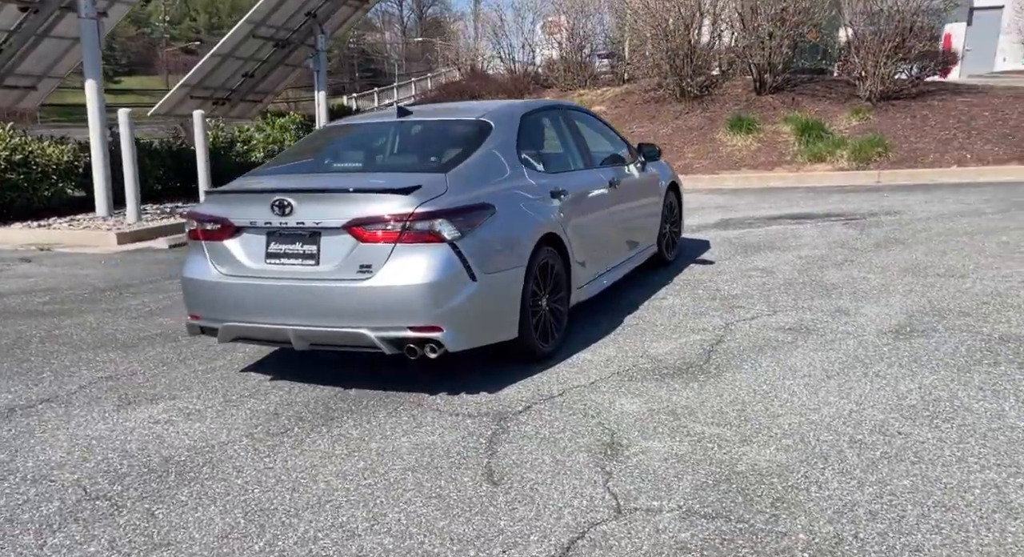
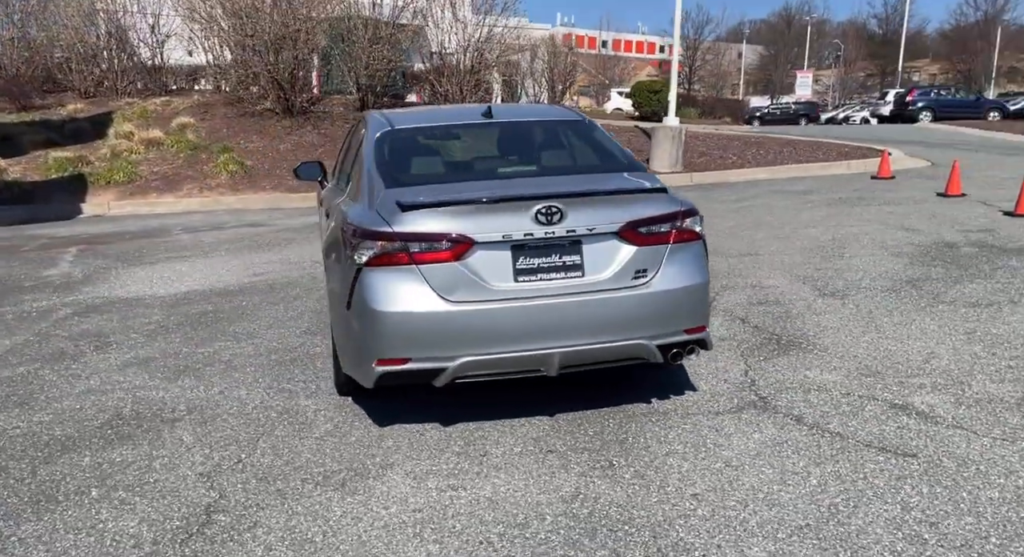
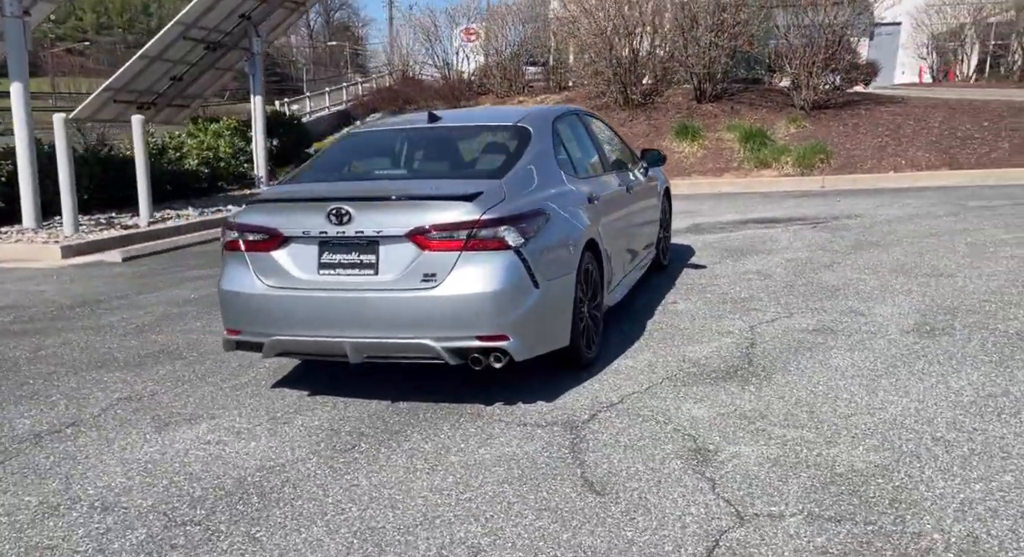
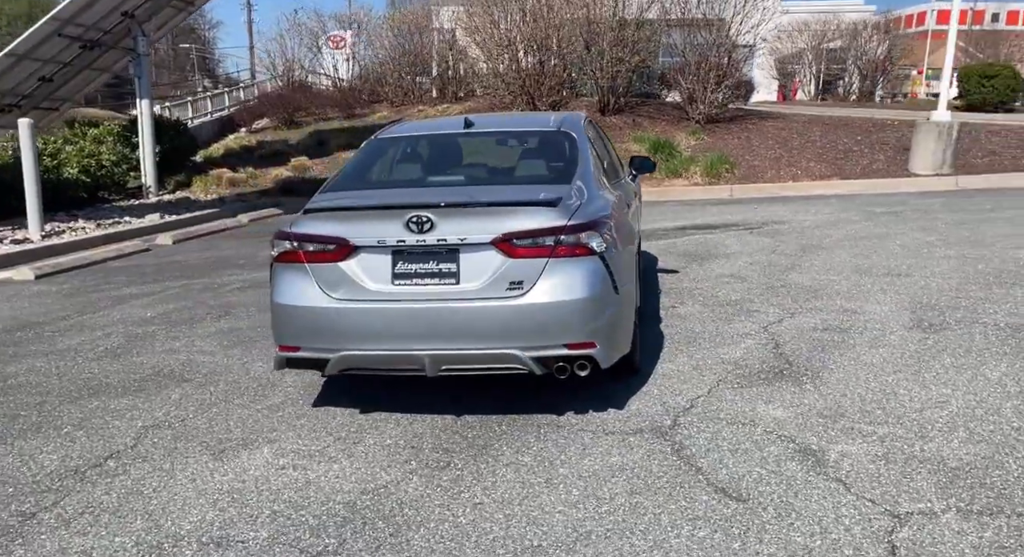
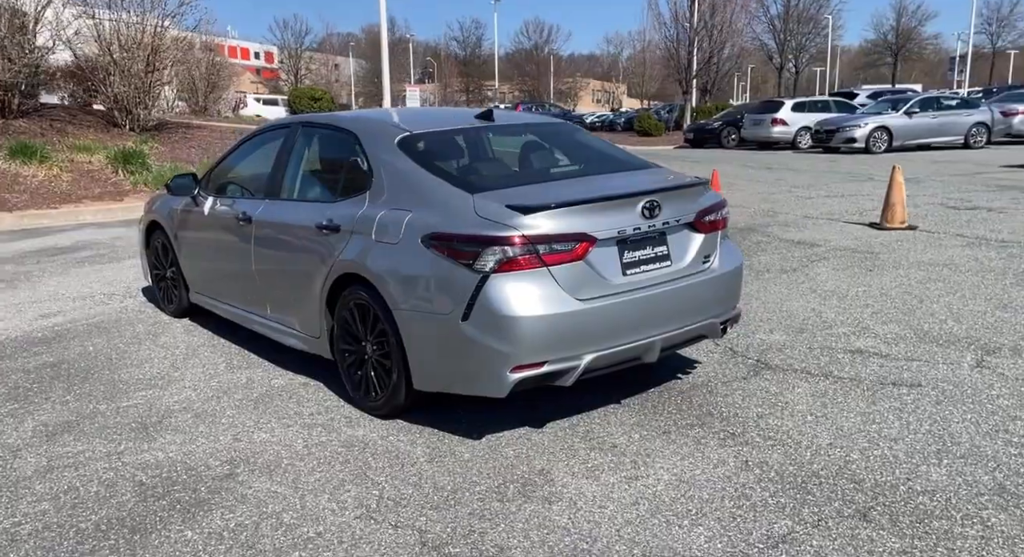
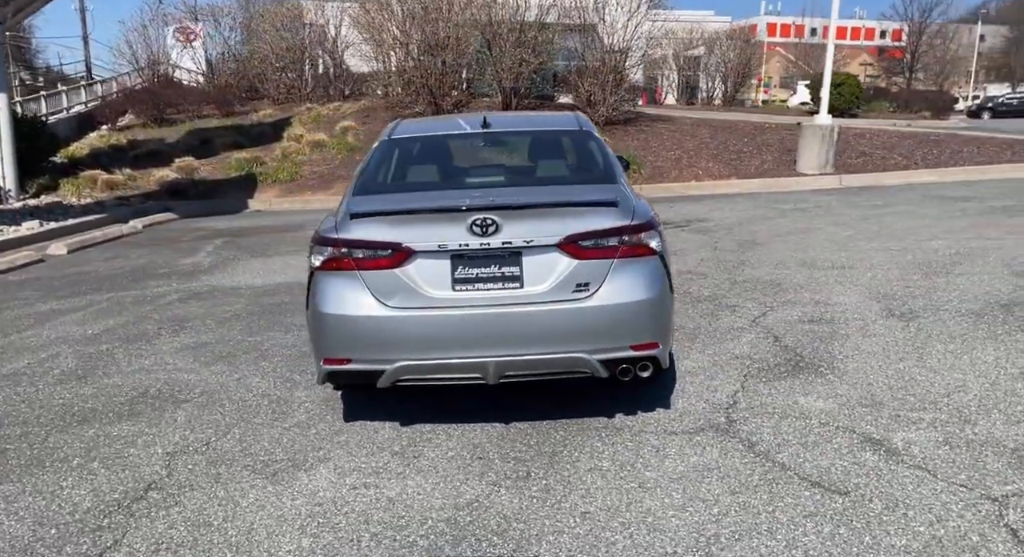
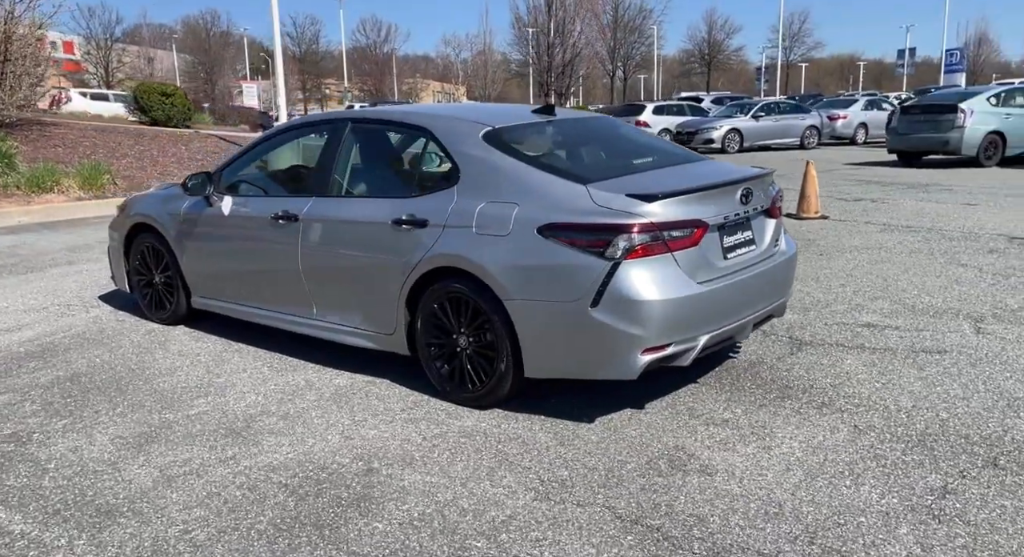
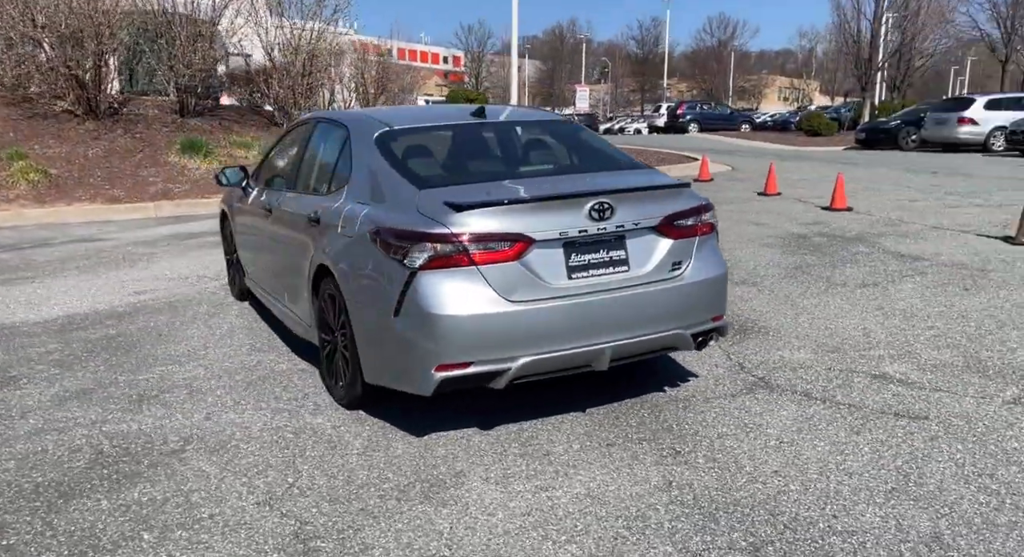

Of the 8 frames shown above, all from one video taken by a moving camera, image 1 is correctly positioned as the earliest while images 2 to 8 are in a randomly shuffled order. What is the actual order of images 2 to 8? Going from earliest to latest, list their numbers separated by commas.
3, 4, 6, 2, 8, 5, 7
